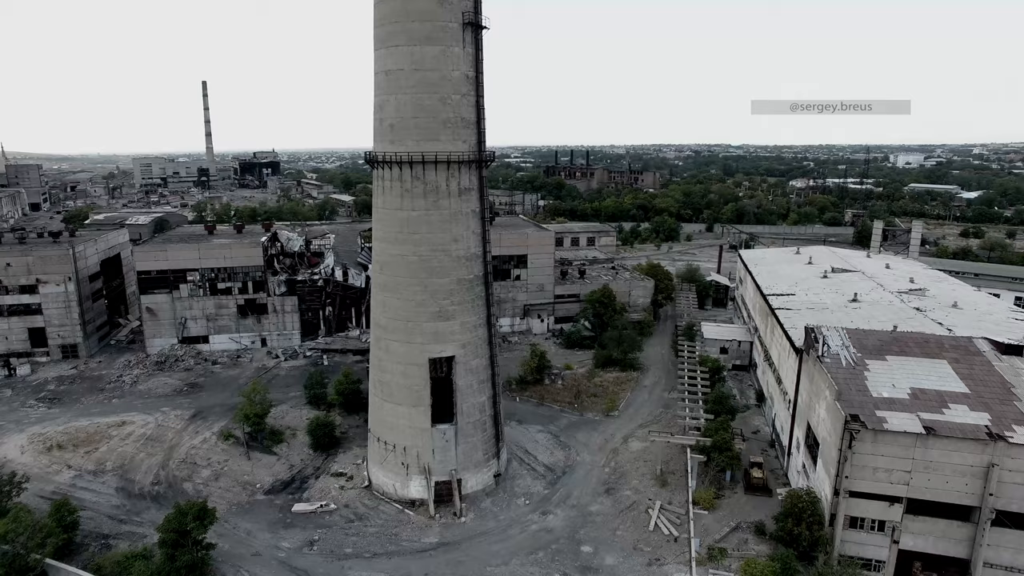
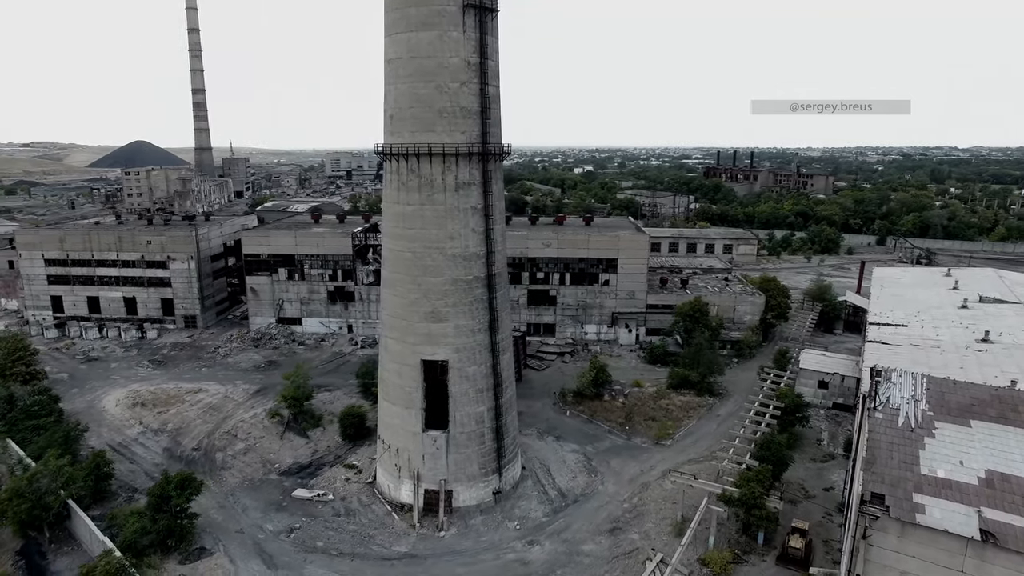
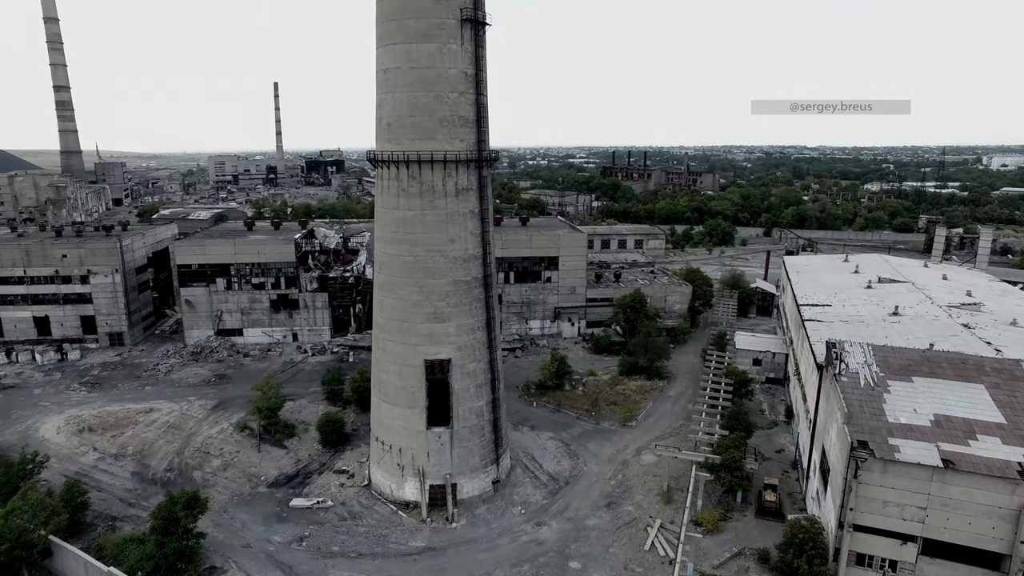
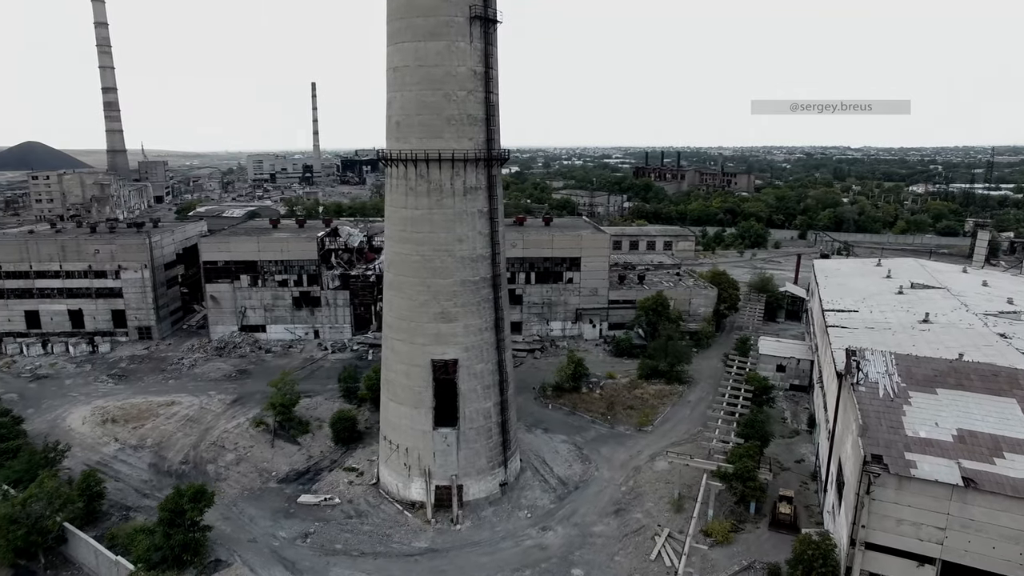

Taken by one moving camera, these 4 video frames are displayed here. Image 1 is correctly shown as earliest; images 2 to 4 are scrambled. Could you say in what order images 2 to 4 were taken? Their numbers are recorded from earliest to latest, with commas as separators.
3, 4, 2
